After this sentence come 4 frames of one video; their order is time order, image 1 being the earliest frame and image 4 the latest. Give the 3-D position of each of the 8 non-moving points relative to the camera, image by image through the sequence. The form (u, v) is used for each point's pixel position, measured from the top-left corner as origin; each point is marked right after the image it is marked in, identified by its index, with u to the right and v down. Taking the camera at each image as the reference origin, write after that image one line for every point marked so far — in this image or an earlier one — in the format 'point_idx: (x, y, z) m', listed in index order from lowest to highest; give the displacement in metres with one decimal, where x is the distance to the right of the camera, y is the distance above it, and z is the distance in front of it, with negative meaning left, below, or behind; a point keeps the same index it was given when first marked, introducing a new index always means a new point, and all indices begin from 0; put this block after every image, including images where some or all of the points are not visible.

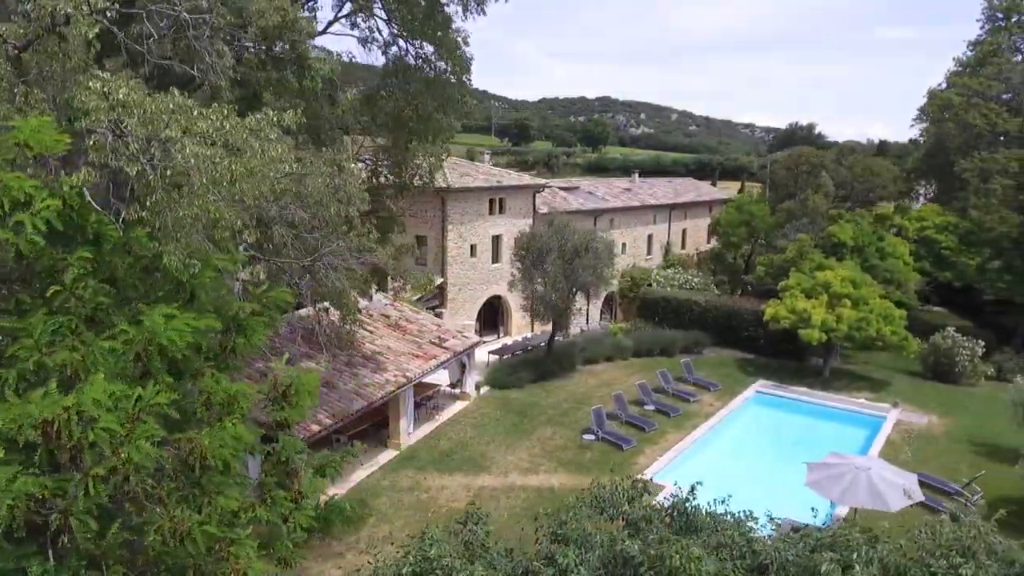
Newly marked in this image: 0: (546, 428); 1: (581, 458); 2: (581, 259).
0: (+0.7, -3.2, +17.4) m
1: (+1.4, -3.6, +15.9) m
2: (+1.7, +0.8, +19.9) m
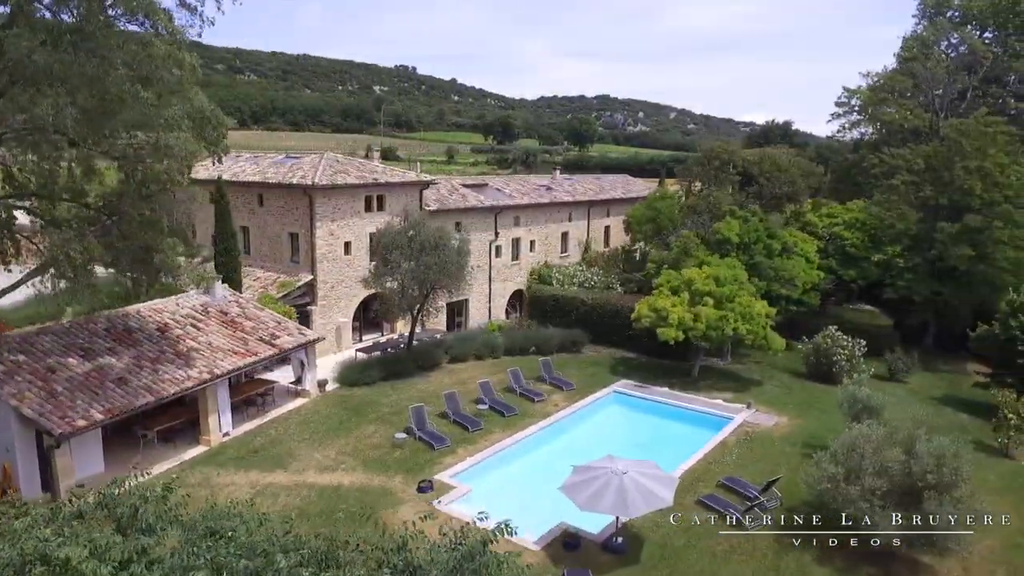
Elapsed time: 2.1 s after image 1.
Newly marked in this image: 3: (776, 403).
0: (-3.3, -3.2, +17.2) m
1: (-2.6, -3.5, +15.7) m
2: (-2.2, +0.8, +19.7) m
3: (+6.9, -3.0, +19.7) m
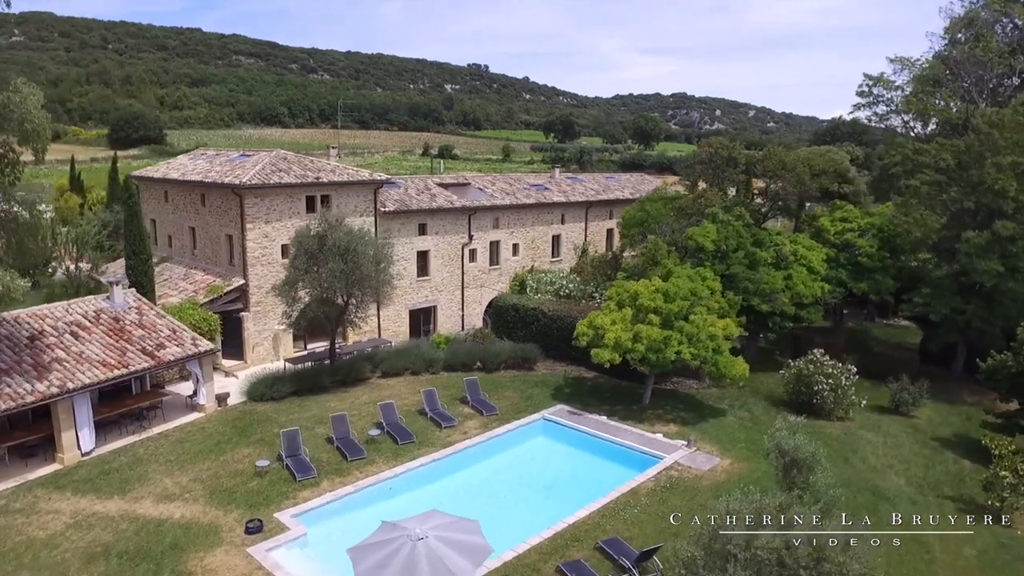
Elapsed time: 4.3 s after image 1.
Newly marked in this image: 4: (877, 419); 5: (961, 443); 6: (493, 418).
0: (-5.5, -3.4, +15.6) m
1: (-5.1, -3.7, +14.1) m
2: (-4.1, +0.6, +18.0) m
3: (+4.9, -3.4, +17.0) m
4: (+9.4, -3.4, +19.6) m
5: (+10.9, -3.8, +18.3) m
6: (-0.4, -3.0, +17.6) m
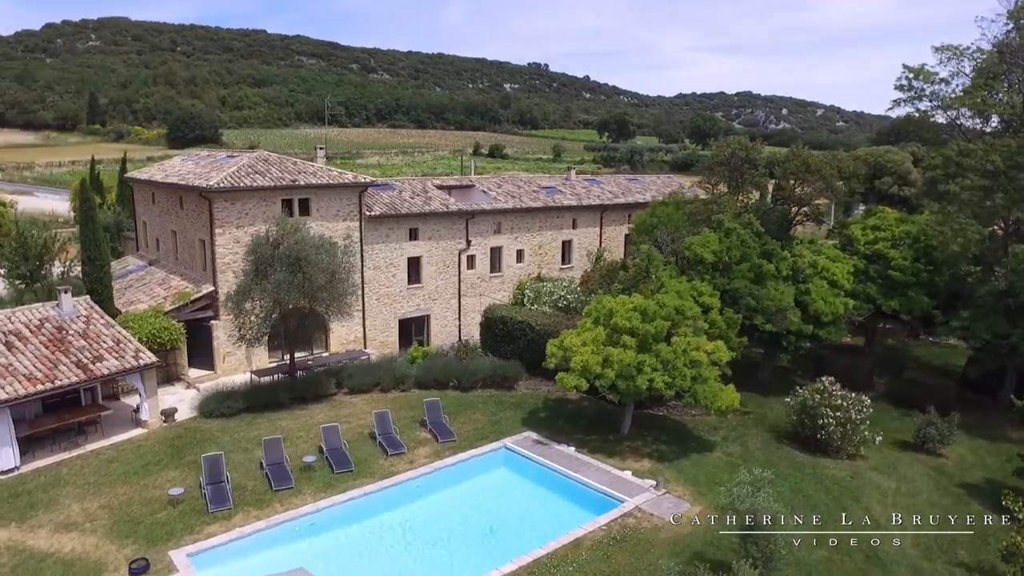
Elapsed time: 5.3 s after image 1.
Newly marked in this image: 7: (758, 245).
0: (-6.6, -3.6, +14.5) m
1: (-6.2, -4.0, +12.9) m
2: (-4.9, +0.4, +16.8) m
3: (+3.9, -3.8, +15.0) m
4: (+8.7, -3.9, +17.1) m
5: (+10.0, -4.3, +15.7) m
6: (-1.3, -3.3, +16.0) m
7: (+6.4, +1.1, +19.5) m
